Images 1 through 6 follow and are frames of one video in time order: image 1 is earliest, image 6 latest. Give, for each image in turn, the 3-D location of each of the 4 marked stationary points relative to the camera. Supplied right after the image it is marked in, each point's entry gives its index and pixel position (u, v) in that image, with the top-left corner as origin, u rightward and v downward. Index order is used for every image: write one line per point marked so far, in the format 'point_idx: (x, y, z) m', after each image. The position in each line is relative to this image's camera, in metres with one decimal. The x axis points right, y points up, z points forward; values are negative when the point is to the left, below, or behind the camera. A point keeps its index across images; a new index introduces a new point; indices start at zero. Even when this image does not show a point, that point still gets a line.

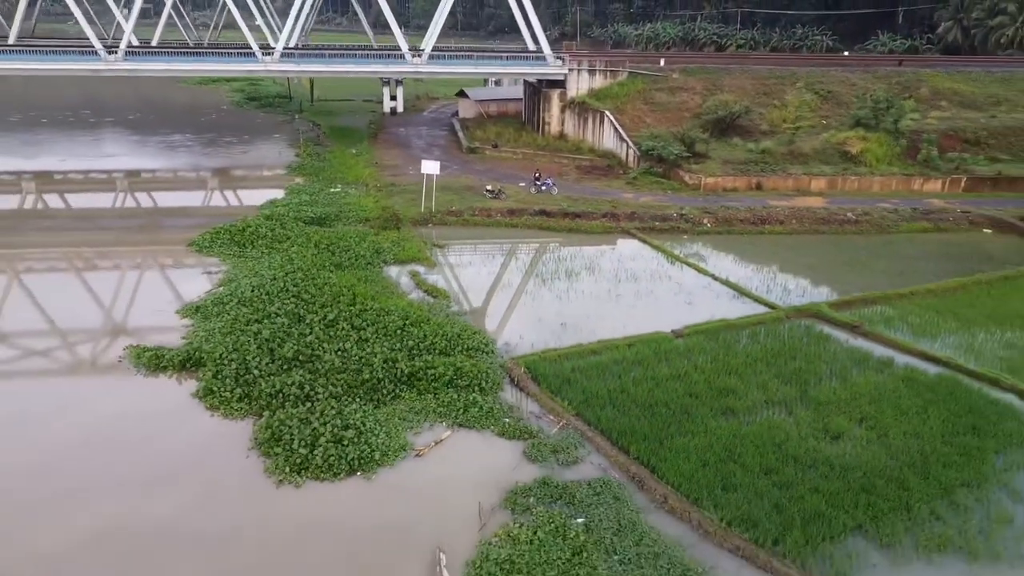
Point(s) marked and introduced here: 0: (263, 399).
0: (-1.9, -0.8, +6.3) m
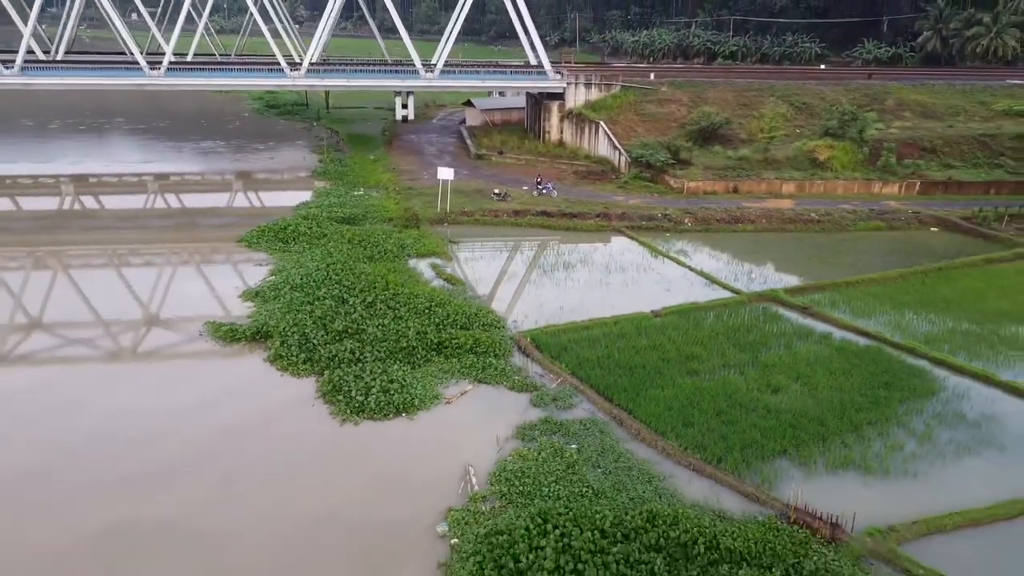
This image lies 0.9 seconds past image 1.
0: (-1.8, -0.7, +7.9) m
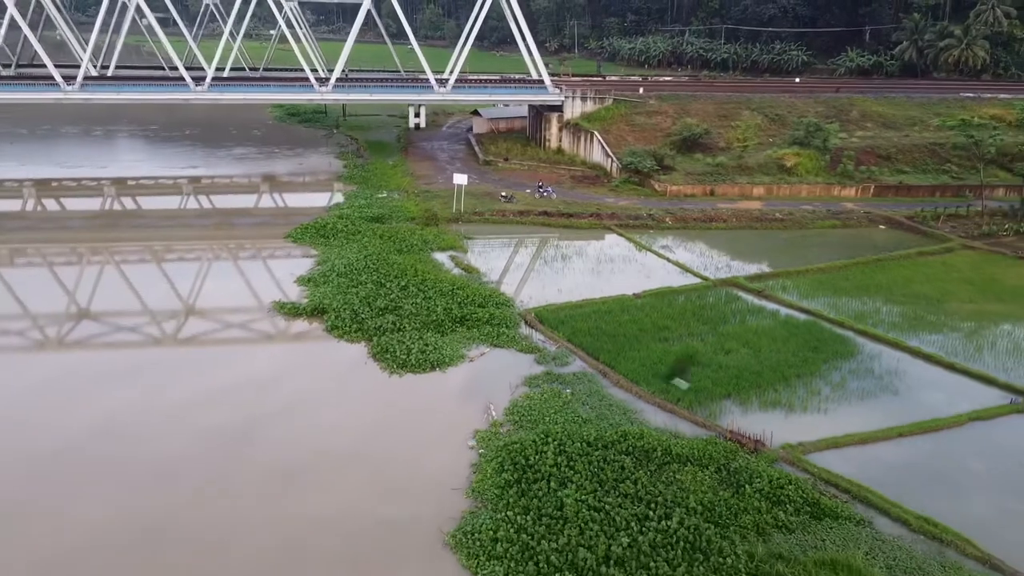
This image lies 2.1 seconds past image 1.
0: (-1.7, -0.5, +9.9) m
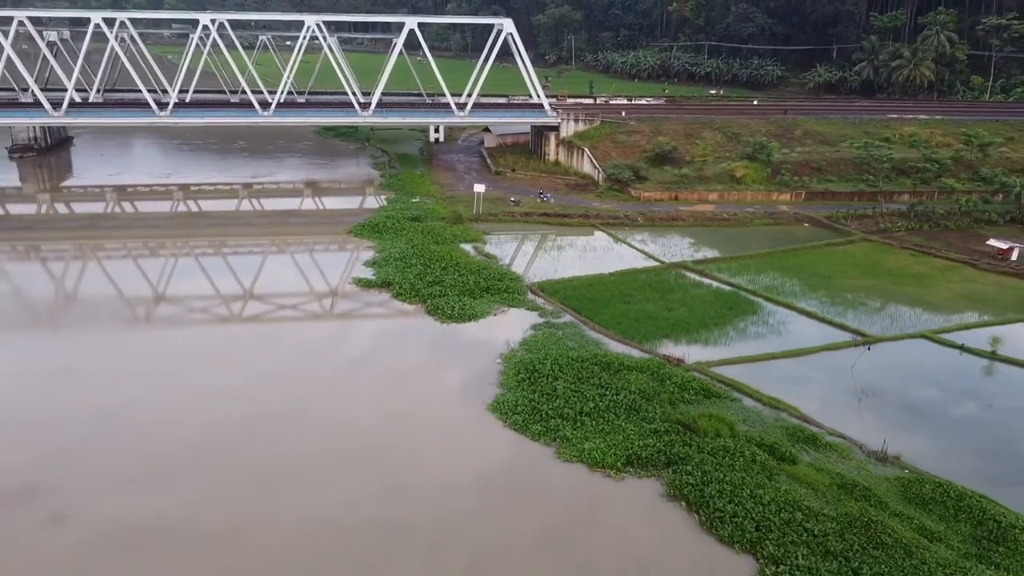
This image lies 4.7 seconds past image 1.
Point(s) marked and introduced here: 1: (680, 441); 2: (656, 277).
0: (-1.6, -0.1, +14.3) m
1: (+2.0, -1.8, +9.6) m
2: (+2.8, +0.2, +15.4) m
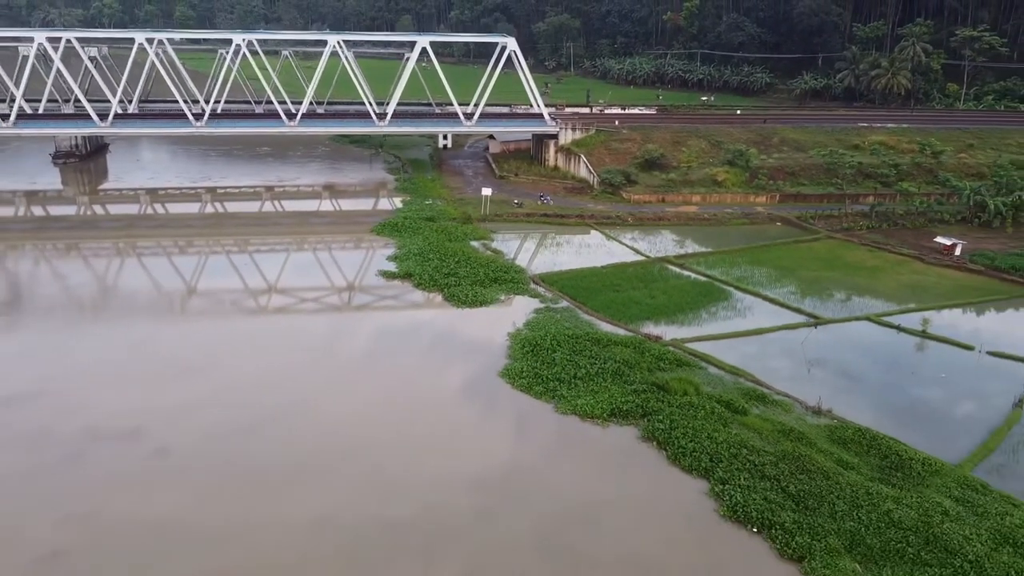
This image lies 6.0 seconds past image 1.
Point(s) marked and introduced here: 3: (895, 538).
0: (-1.5, +0.1, +16.5) m
1: (+2.1, -1.6, +11.8) m
2: (+2.9, +0.4, +17.7) m
3: (+4.2, -2.8, +8.8) m
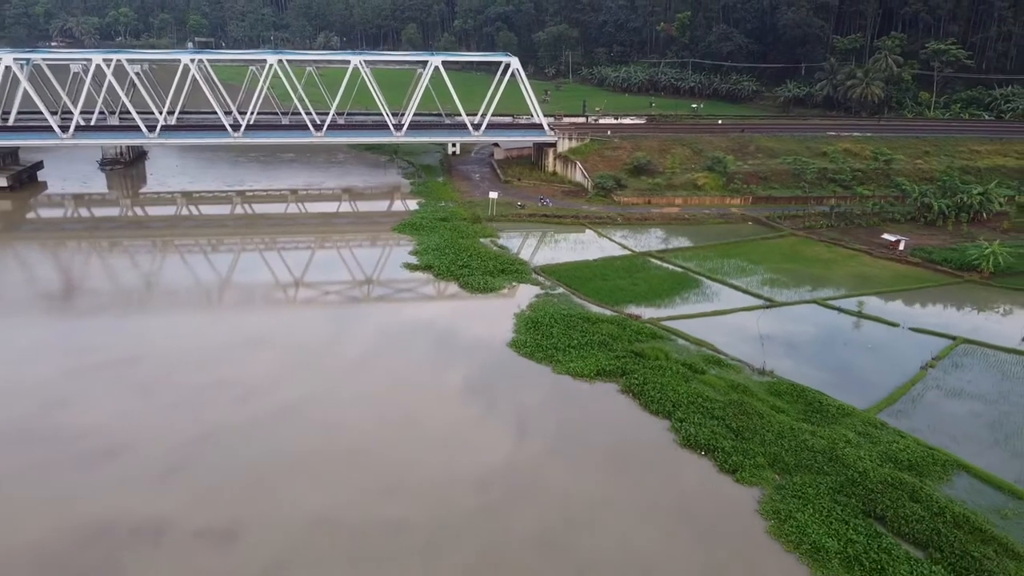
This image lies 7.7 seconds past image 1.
0: (-1.3, +0.3, +19.5) m
1: (+2.2, -1.4, +14.8) m
2: (+3.1, +0.7, +20.7) m
3: (+4.3, -2.5, +11.7) m
